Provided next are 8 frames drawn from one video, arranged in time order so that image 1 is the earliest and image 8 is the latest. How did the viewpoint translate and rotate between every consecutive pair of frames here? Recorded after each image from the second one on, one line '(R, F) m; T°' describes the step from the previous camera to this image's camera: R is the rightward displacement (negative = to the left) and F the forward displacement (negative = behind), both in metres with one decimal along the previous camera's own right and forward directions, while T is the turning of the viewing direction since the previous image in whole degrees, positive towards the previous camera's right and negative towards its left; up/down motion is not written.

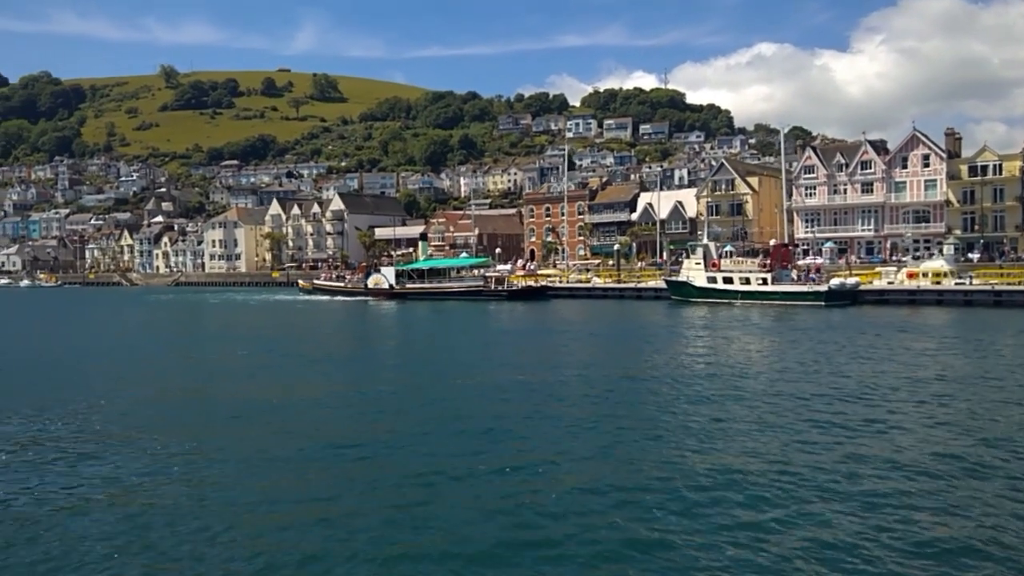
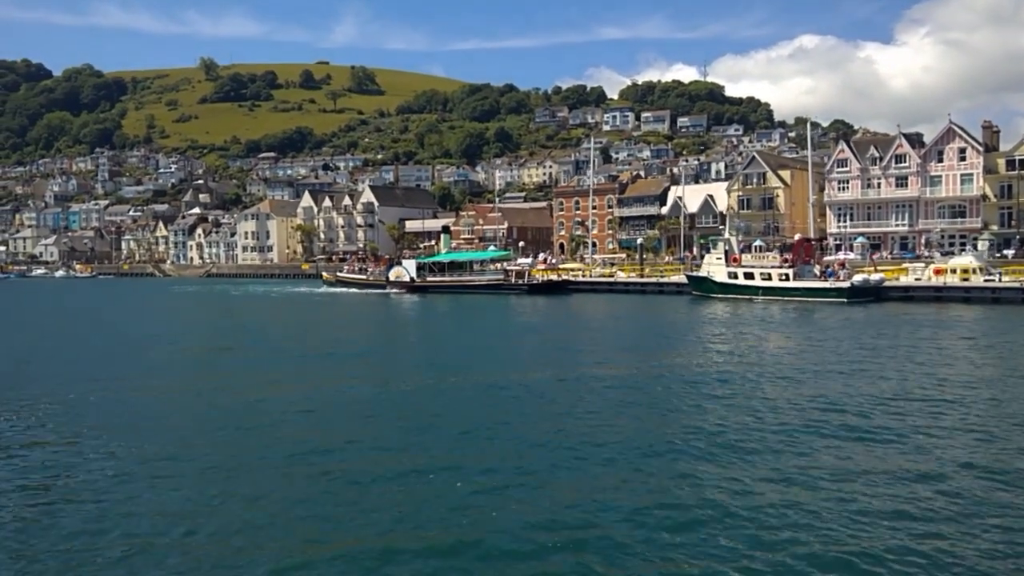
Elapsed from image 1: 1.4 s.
(+0.7, +0.7) m; -2°
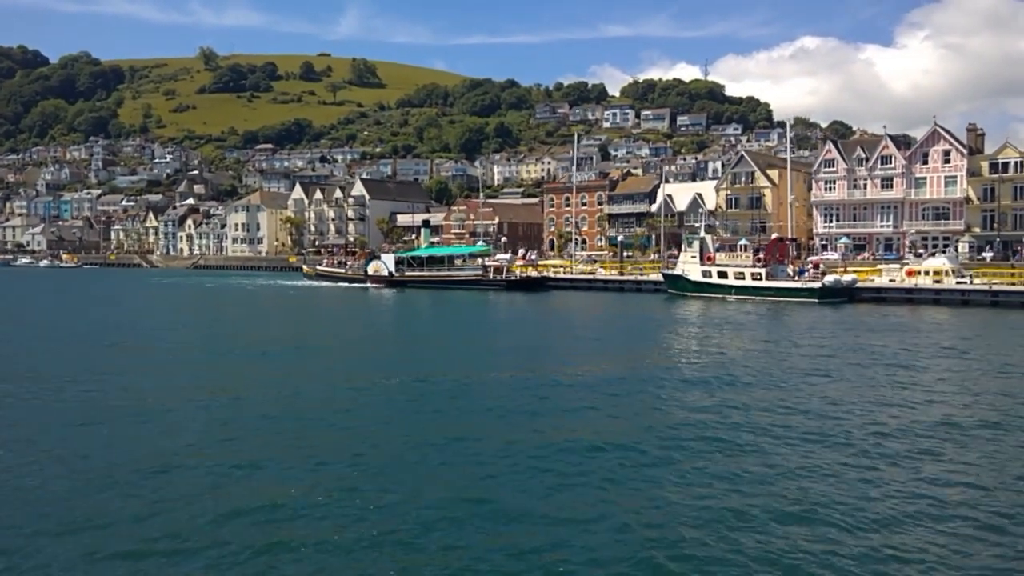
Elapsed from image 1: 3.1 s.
(+0.8, +0.1) m; 0°
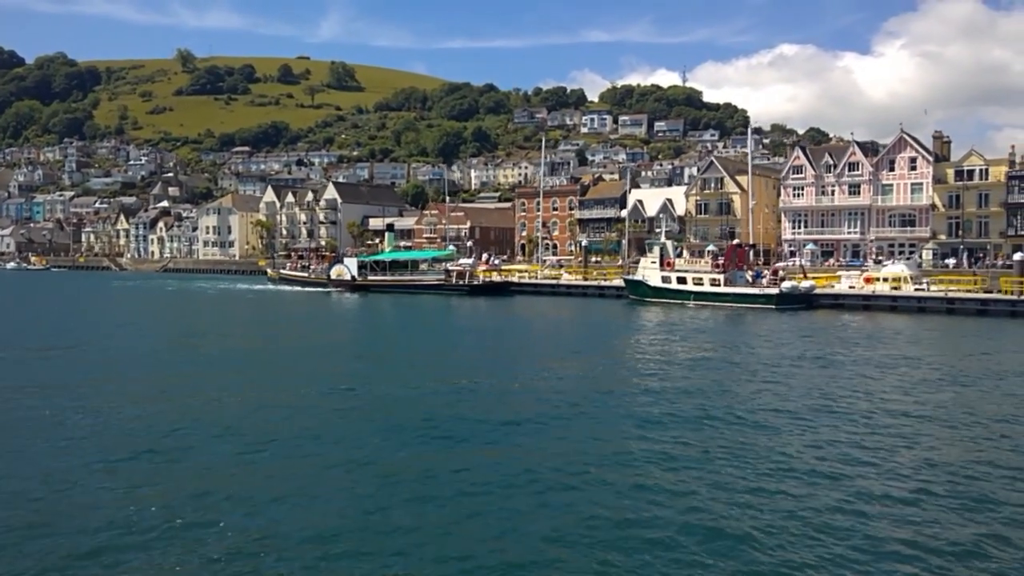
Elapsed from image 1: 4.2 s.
(+0.7, +0.3) m; +1°
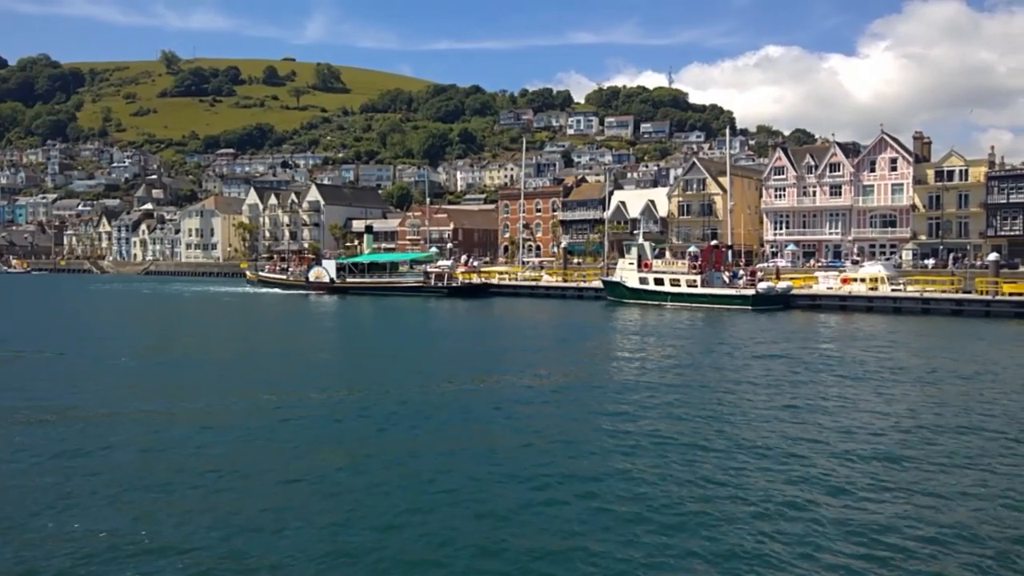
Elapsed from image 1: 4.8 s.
(+0.3, +0.2) m; +1°
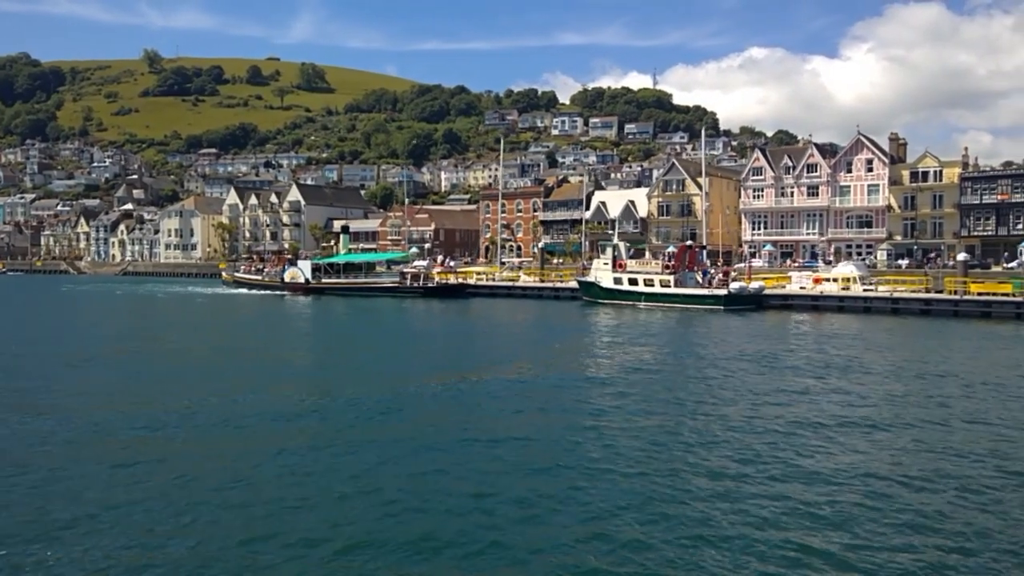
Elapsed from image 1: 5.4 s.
(+0.3, 0.0) m; +1°
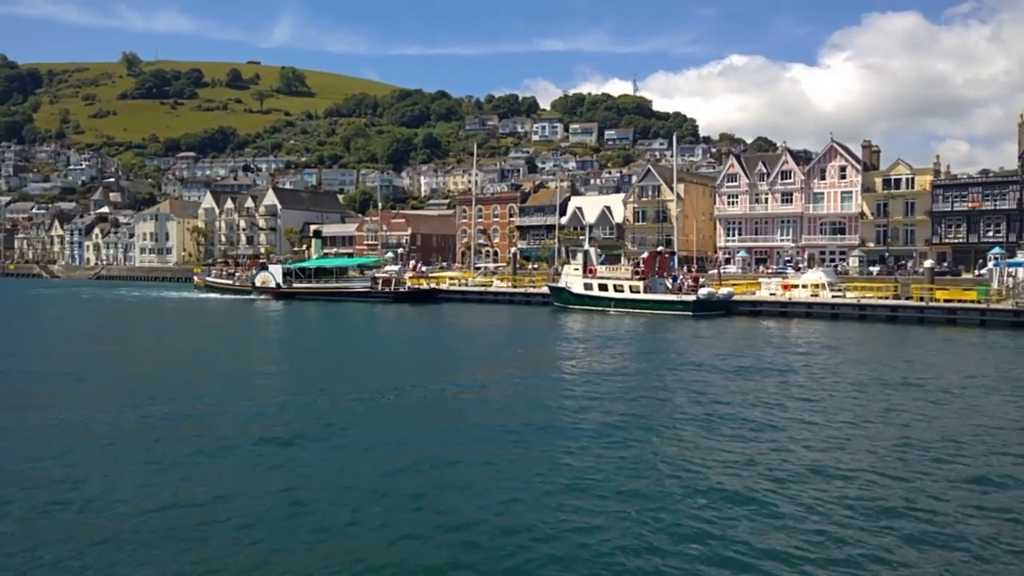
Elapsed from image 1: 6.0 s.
(+0.3, +0.1) m; +1°
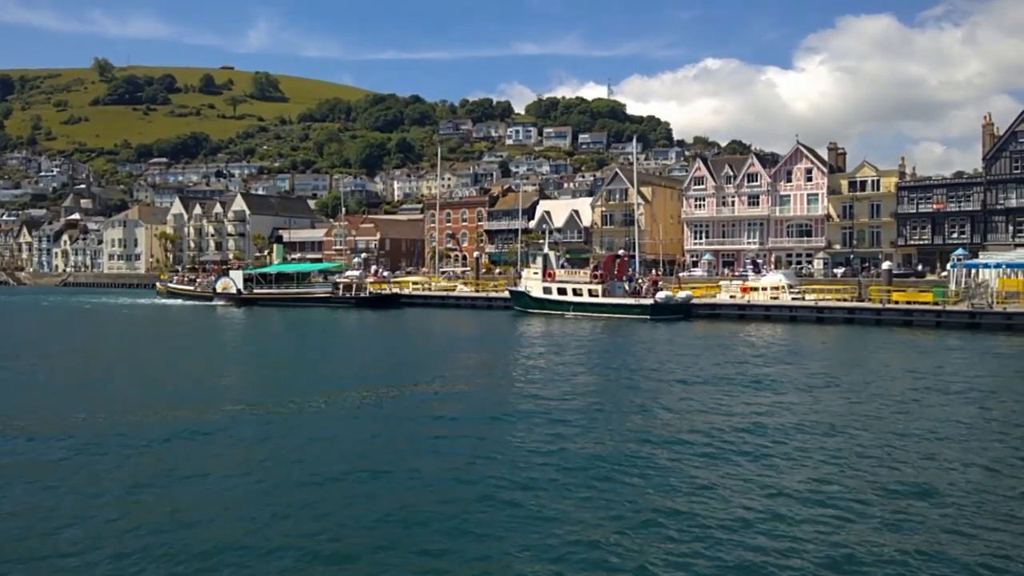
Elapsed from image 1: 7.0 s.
(+0.6, +0.4) m; +1°
